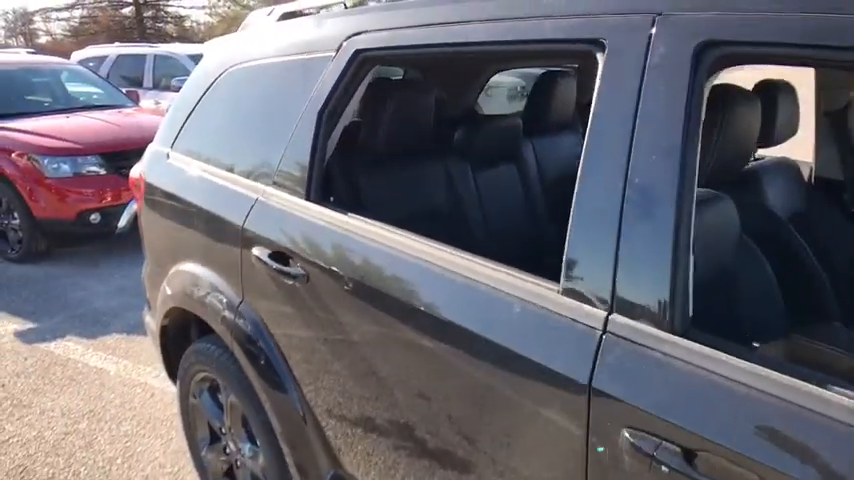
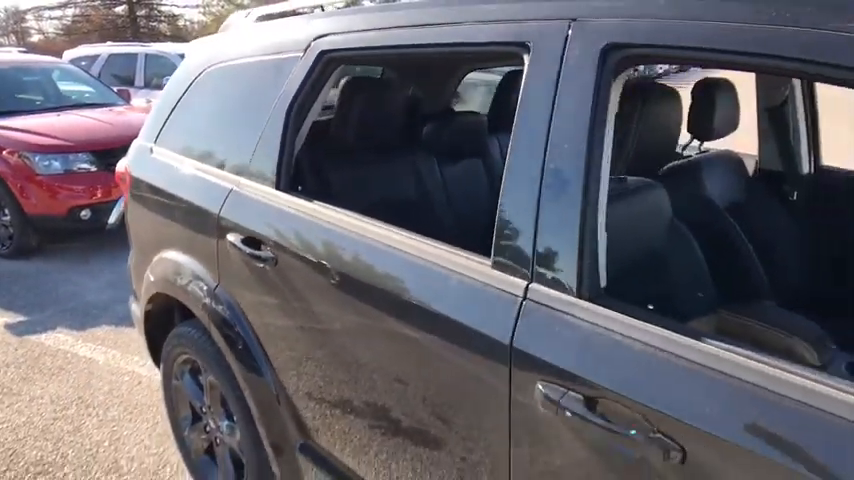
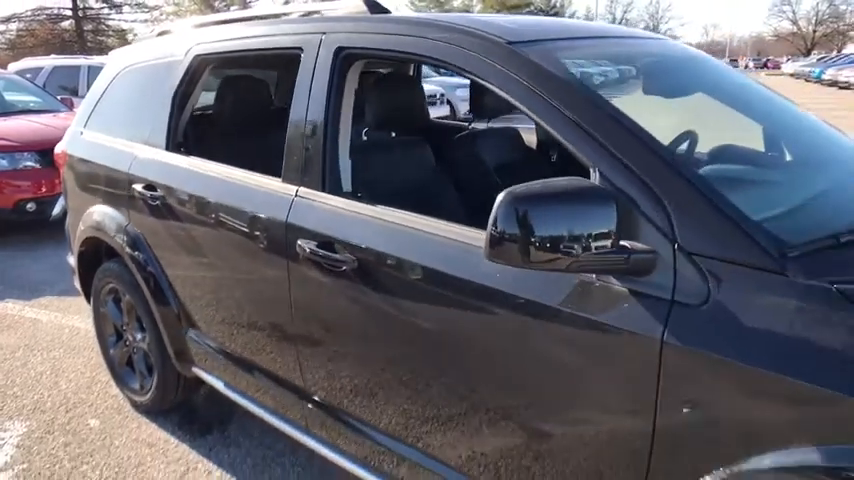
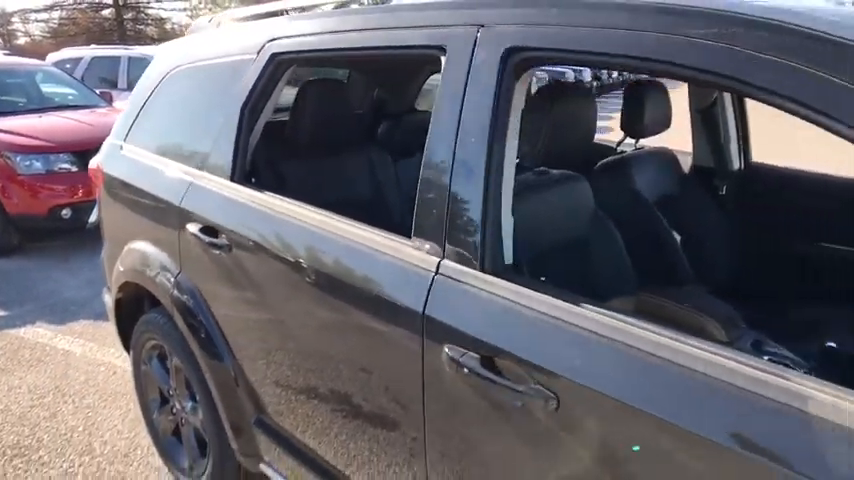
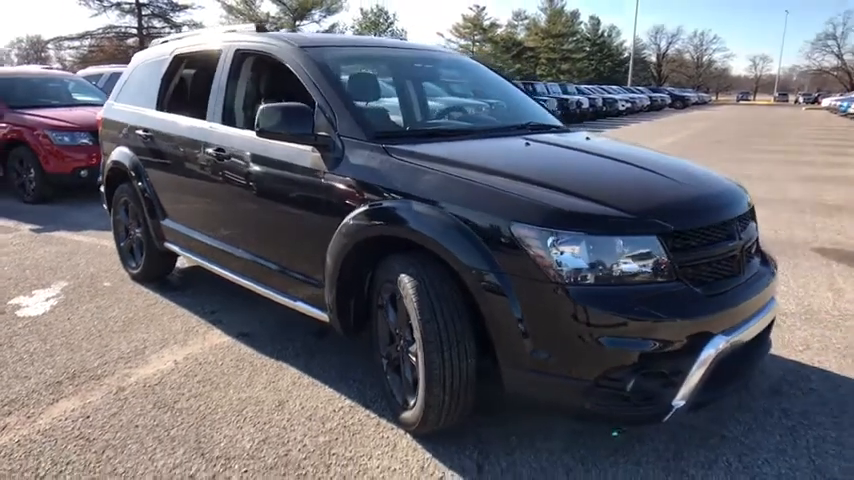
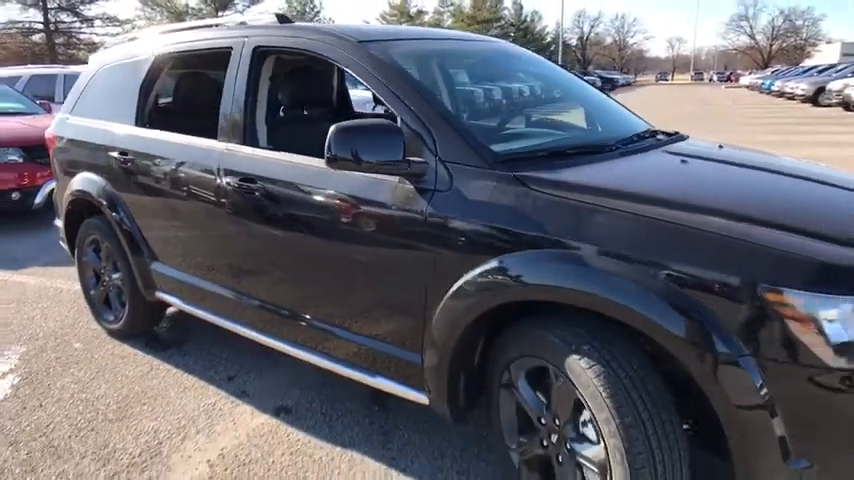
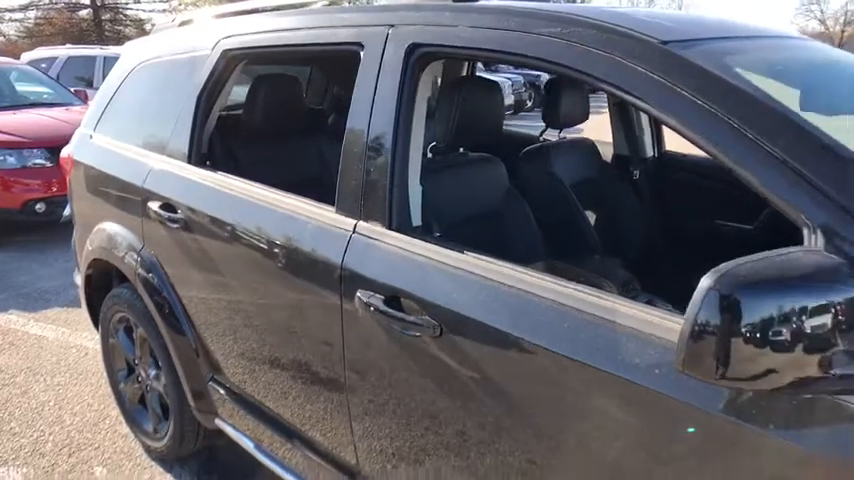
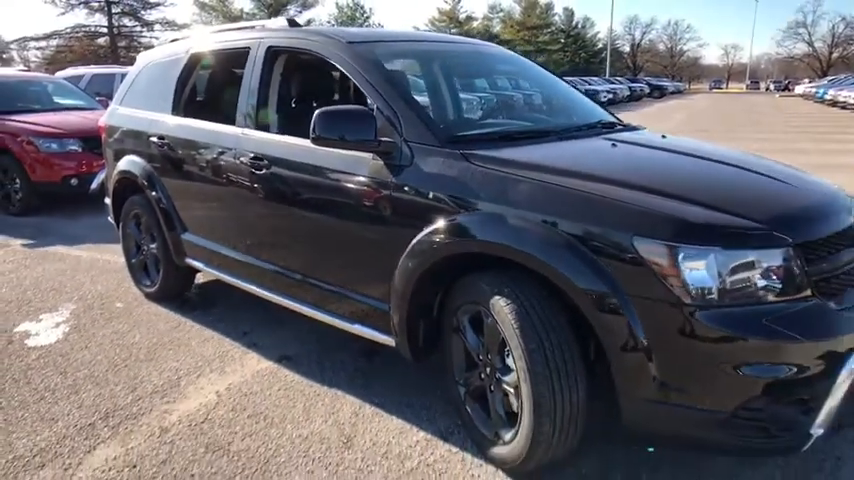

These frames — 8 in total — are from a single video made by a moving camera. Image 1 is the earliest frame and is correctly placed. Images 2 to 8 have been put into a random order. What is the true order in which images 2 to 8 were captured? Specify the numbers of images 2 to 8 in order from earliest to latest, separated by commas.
2, 4, 7, 3, 6, 8, 5
